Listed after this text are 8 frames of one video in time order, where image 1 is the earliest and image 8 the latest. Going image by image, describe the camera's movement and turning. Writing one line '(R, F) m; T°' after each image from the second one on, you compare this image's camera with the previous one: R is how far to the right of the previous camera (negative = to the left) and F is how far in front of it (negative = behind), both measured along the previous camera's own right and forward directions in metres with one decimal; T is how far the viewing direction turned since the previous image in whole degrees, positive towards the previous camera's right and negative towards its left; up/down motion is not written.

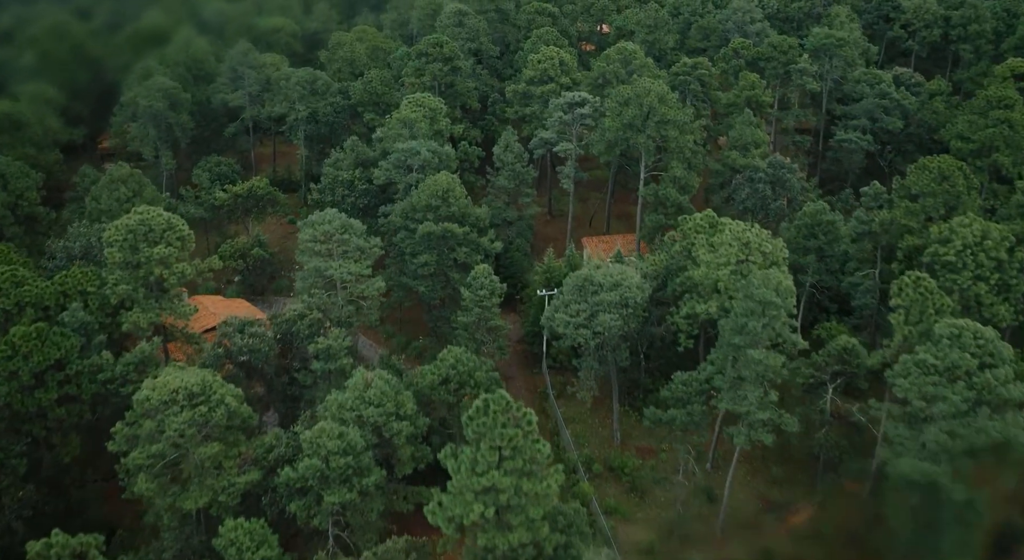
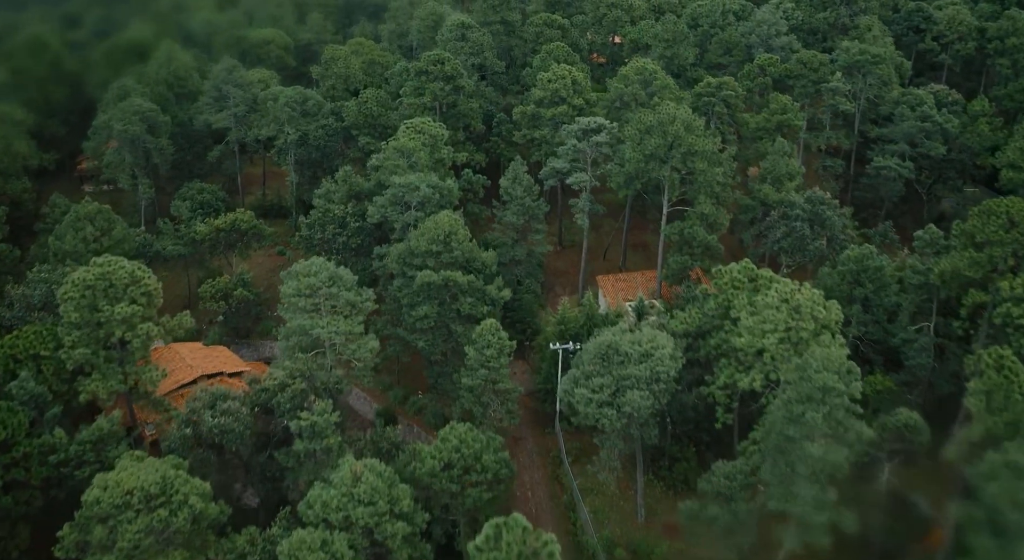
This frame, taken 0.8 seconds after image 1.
(-0.4, +5.1) m; 0°
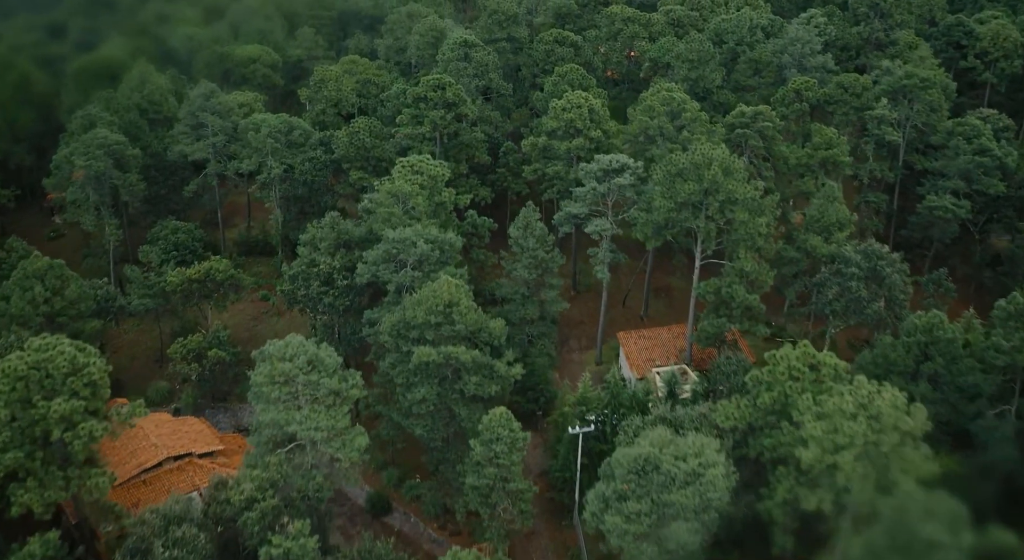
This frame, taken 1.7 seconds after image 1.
(-0.4, +6.0) m; 0°
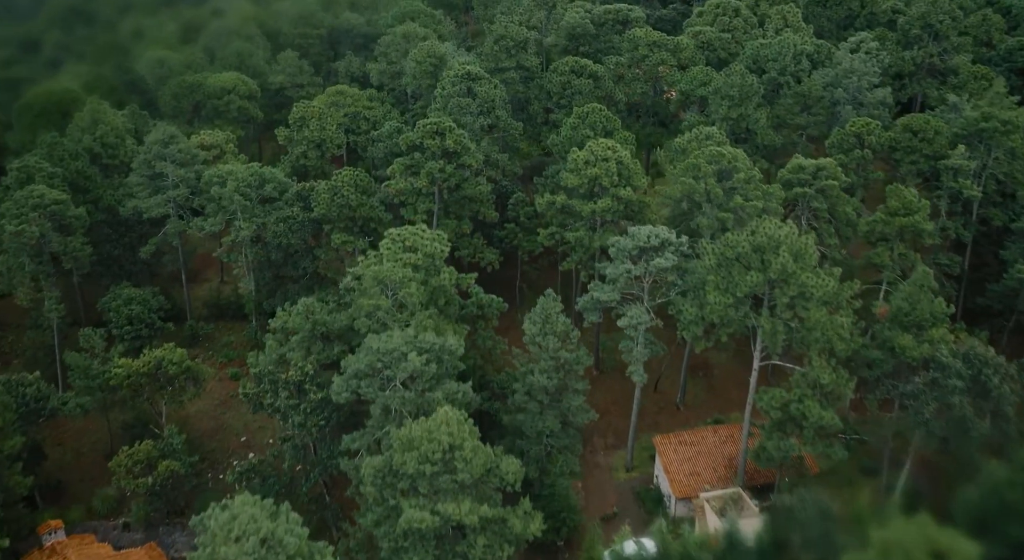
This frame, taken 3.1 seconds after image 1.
(-0.5, +8.1) m; 0°
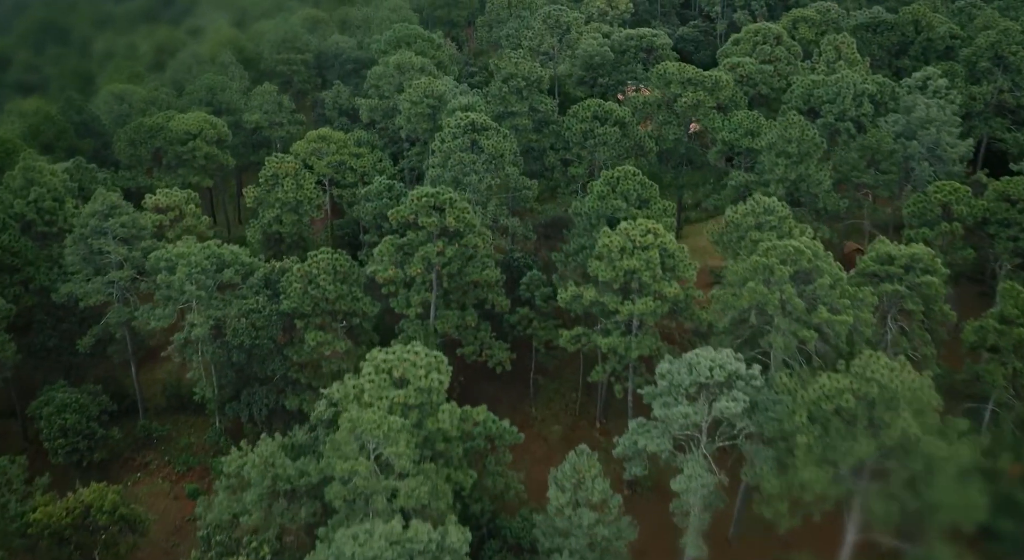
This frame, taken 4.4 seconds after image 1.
(-0.6, +8.3) m; 0°
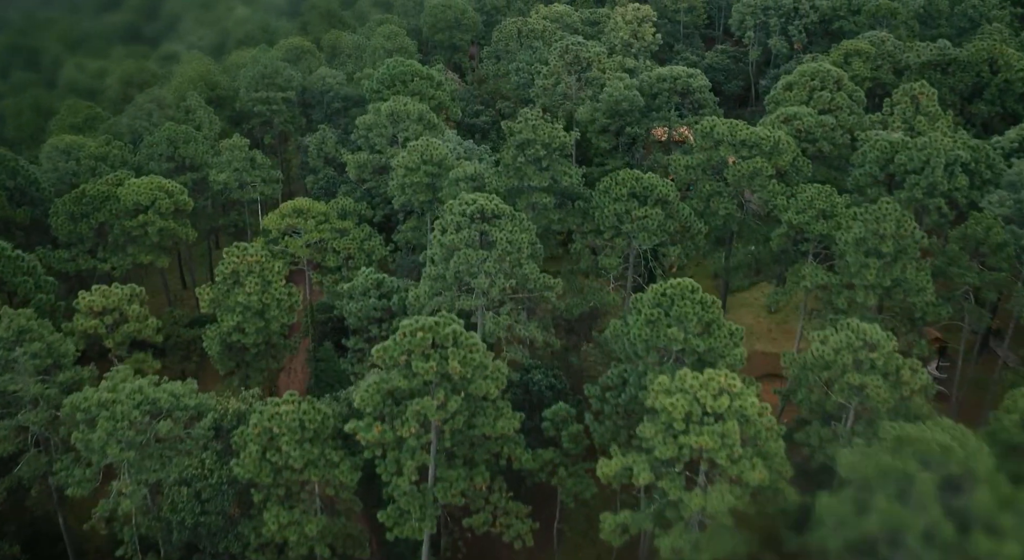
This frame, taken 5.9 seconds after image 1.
(-0.6, +8.6) m; 0°
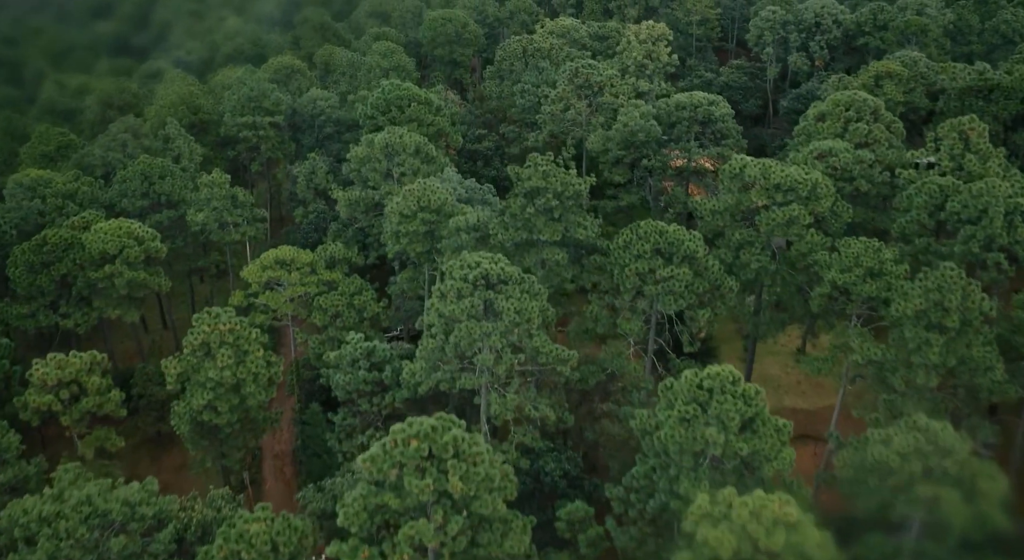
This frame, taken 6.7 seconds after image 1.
(-0.3, +4.3) m; 0°
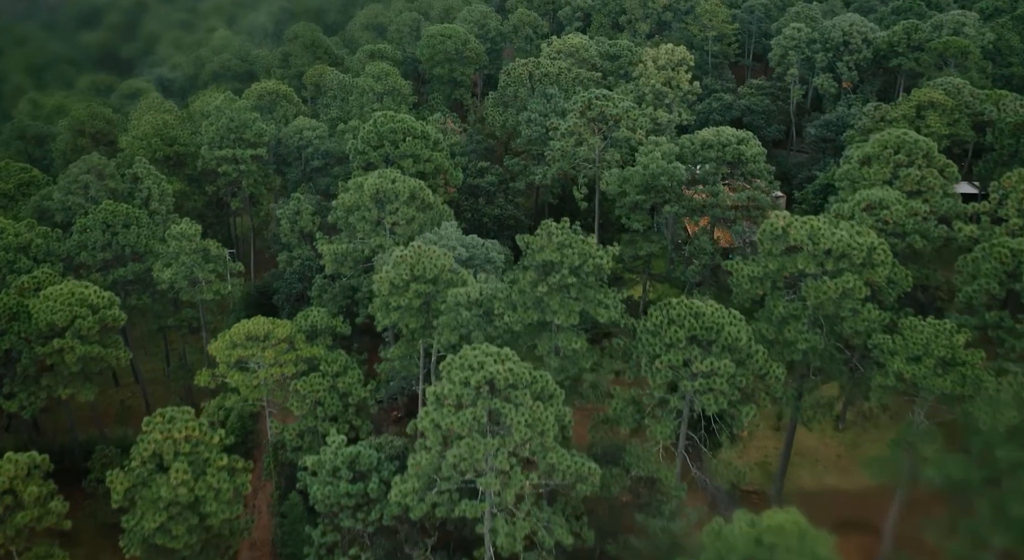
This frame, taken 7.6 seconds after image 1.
(-0.3, +5.0) m; 0°
